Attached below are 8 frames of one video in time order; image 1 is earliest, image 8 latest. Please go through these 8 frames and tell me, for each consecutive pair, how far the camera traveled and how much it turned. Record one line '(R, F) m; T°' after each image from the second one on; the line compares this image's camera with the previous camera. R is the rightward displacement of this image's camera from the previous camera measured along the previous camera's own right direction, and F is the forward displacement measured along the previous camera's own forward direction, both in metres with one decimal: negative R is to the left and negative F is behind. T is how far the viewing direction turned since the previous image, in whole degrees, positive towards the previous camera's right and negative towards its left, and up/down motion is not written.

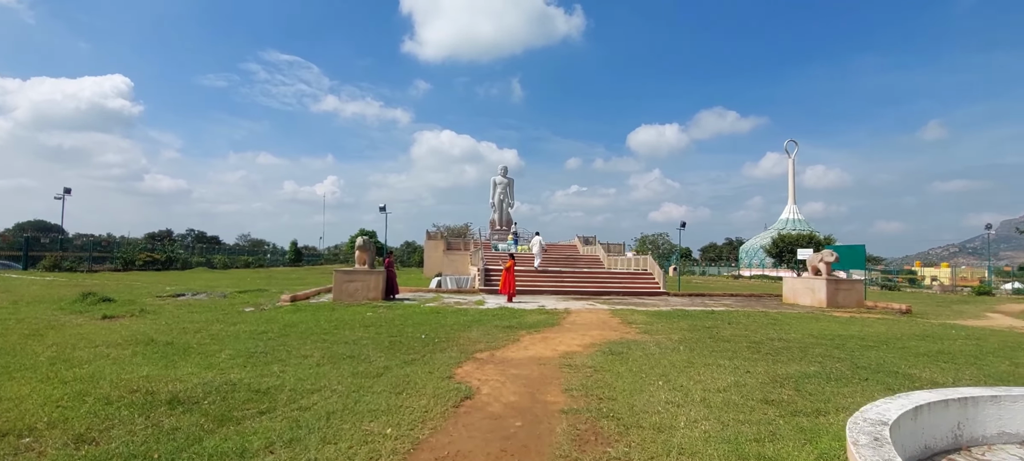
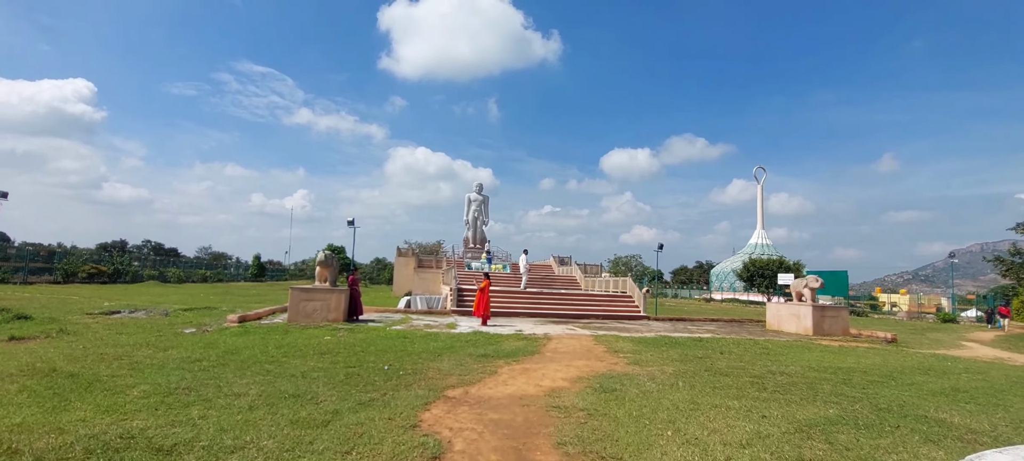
(-0.1, +0.9) m; +3°
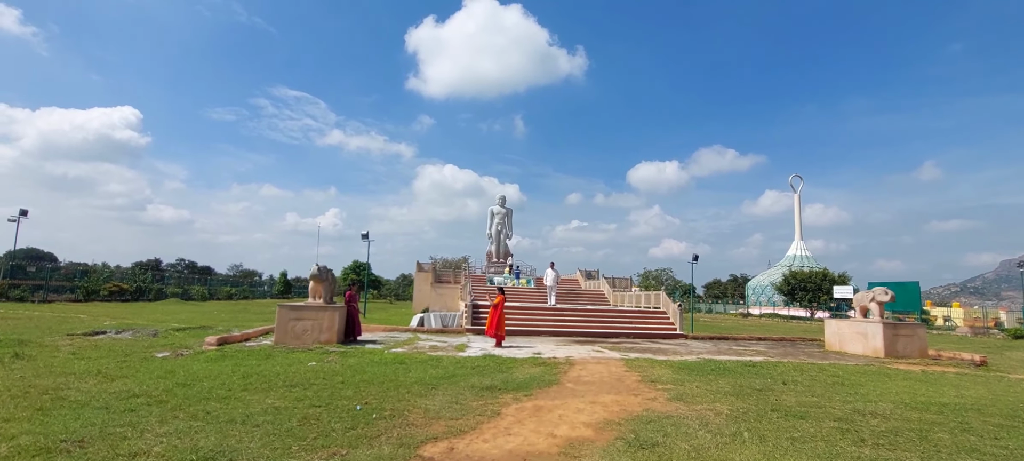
(+0.2, +1.5) m; -3°
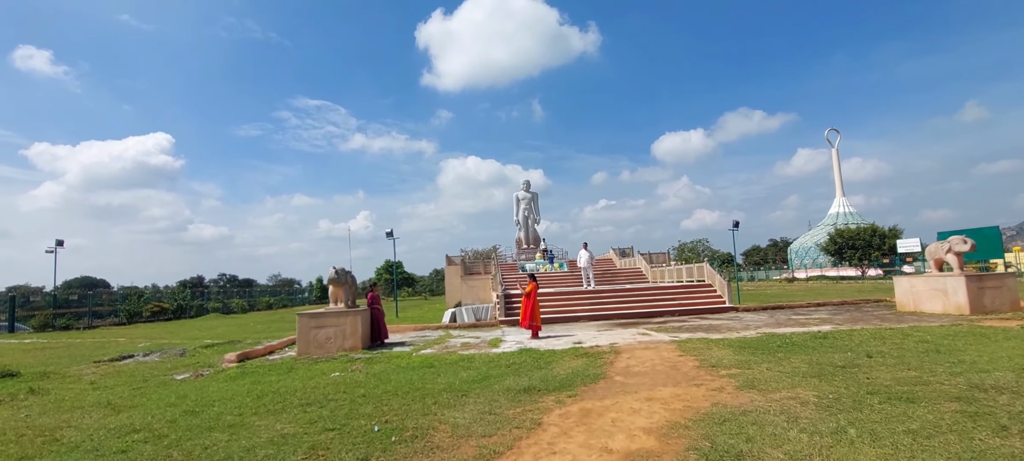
(0.0, +0.9) m; -3°
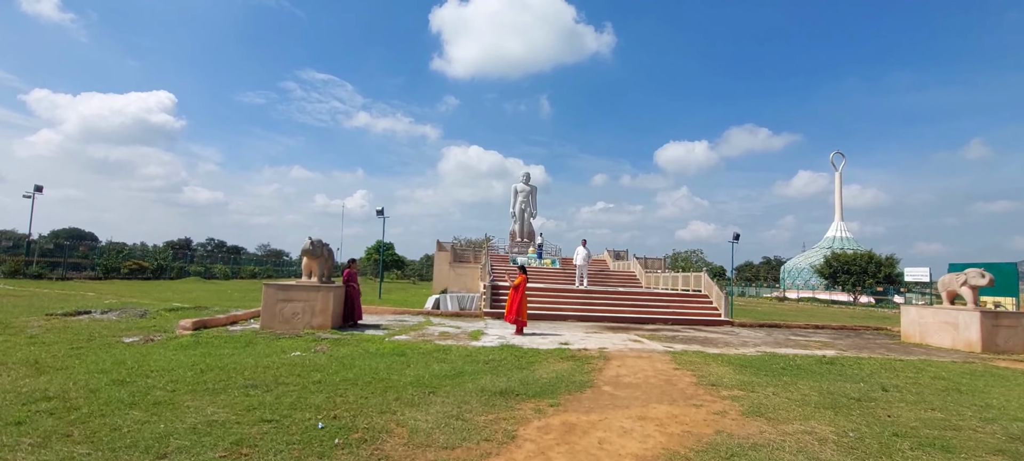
(0.0, +0.7) m; +1°
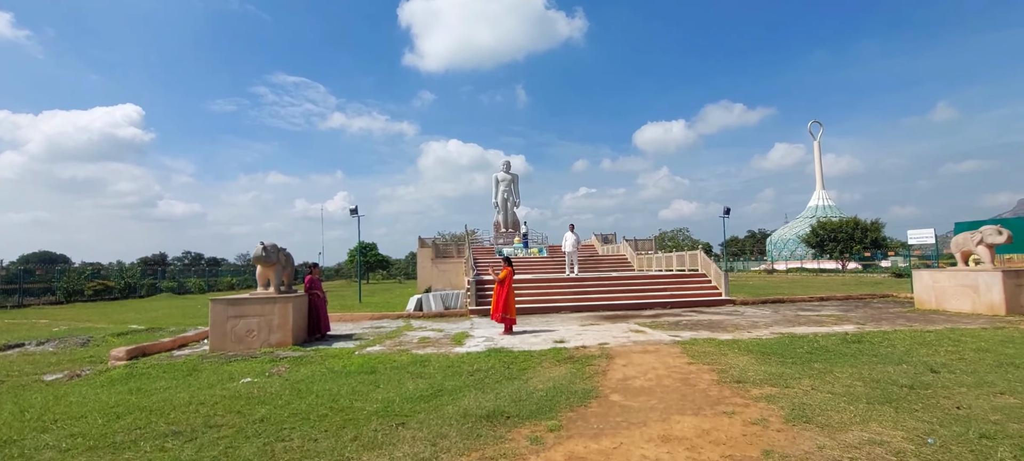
(+0.1, +1.0) m; +2°
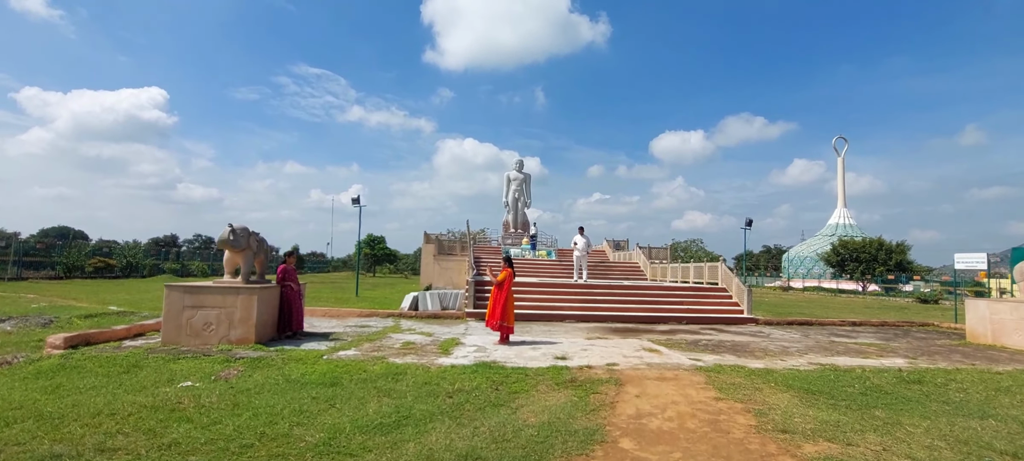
(+0.1, +1.0) m; -1°
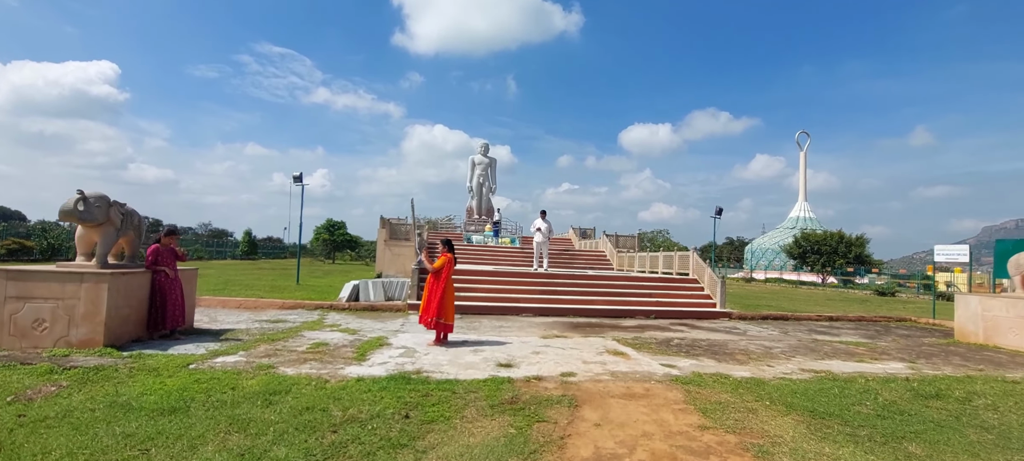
(+0.4, +1.3) m; +4°
